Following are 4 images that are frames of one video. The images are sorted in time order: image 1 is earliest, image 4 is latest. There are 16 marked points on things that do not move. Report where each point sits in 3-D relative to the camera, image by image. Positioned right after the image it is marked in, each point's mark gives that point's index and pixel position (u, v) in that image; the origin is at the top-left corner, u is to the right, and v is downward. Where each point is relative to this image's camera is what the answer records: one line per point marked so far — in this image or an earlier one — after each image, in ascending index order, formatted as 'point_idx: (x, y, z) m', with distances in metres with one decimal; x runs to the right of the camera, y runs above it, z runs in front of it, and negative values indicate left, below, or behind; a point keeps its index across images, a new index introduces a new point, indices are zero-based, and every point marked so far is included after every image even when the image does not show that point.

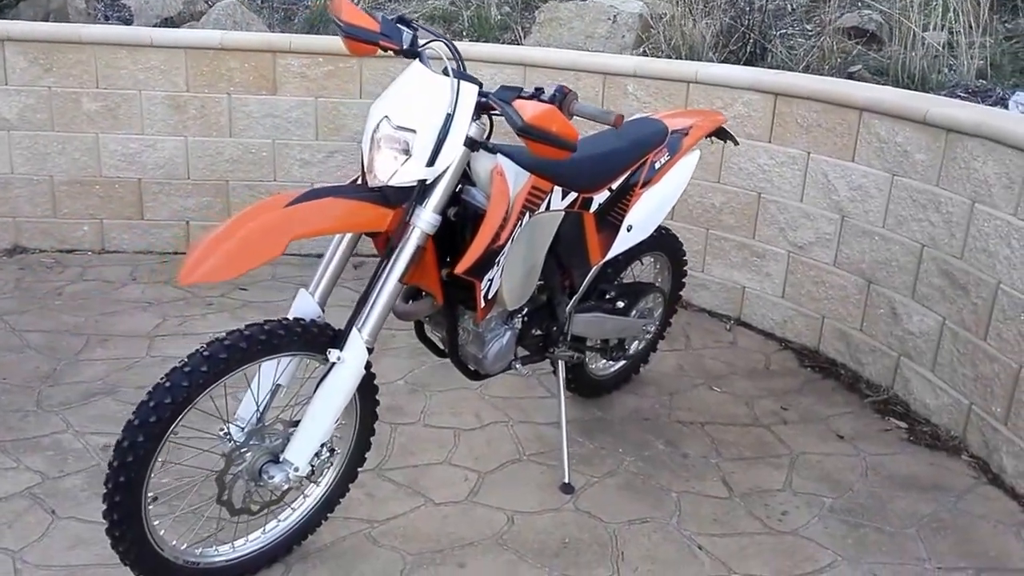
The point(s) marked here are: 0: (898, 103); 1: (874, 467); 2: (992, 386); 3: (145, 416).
0: (+1.5, +0.7, +3.5) m
1: (+1.2, -0.6, +3.1) m
2: (+1.6, -0.3, +3.1) m
3: (-0.8, -0.3, +2.1) m
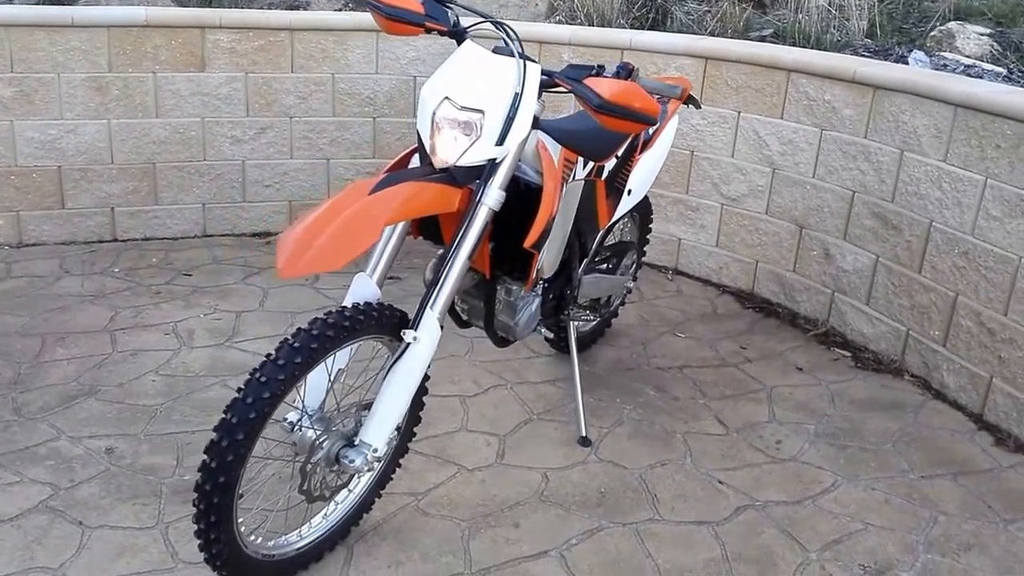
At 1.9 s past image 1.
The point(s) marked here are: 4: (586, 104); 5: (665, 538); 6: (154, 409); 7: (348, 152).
0: (+1.3, +0.9, +3.9) m
1: (+1.2, -0.4, +3.5) m
2: (+1.6, -0.1, +3.5) m
3: (-0.6, -0.3, +2.0) m
4: (+0.2, +0.4, +2.2) m
5: (+0.4, -0.7, +2.6) m
6: (-1.2, -0.4, +3.2) m
7: (-0.9, +0.7, +4.9) m
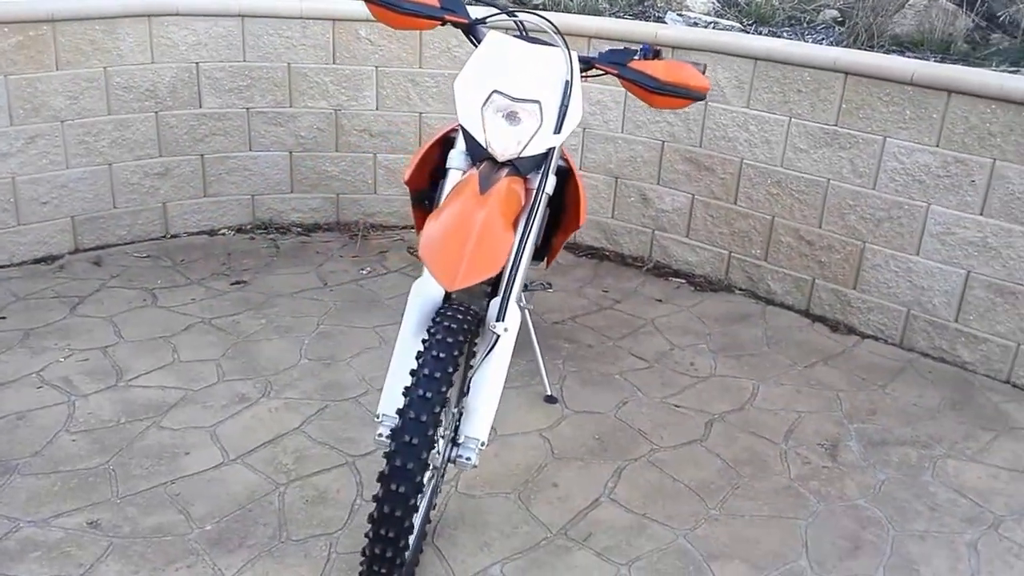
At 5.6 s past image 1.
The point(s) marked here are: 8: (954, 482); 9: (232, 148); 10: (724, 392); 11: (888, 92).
0: (+0.5, +1.2, +4.3) m
1: (+0.8, -0.1, +4.1) m
2: (+1.1, +0.2, +4.3) m
3: (-0.2, -0.3, +2.0) m
4: (+0.3, +0.5, +2.4) m
5: (+0.5, -0.6, +3.0) m
6: (-1.2, -0.6, +2.8) m
7: (-1.8, +0.7, +4.5) m
8: (+1.4, -0.6, +3.0) m
9: (-1.4, +0.7, +4.7) m
10: (+0.8, -0.4, +3.4) m
11: (+1.5, +0.8, +3.7) m
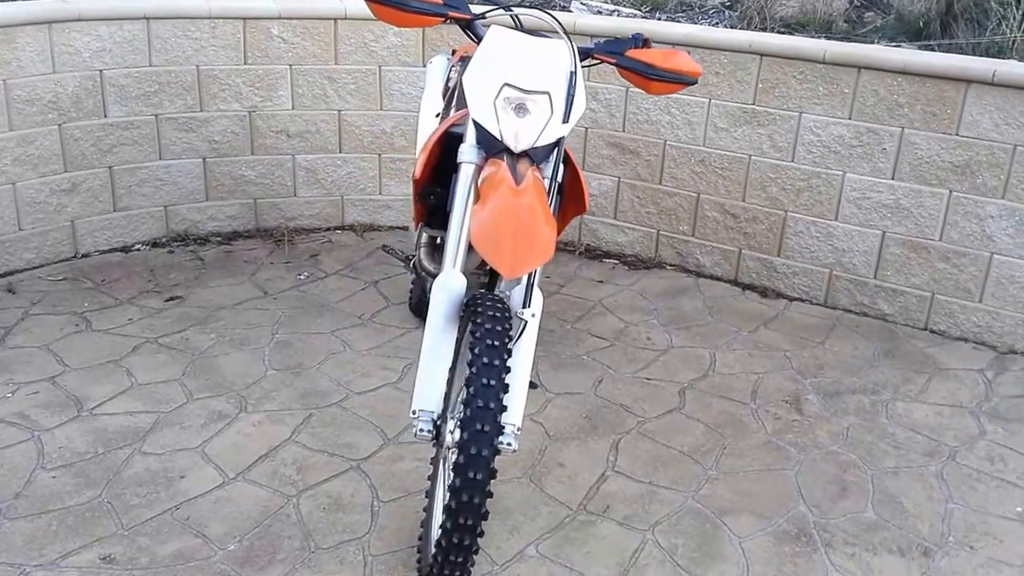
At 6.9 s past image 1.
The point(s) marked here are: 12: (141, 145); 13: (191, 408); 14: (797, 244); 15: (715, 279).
0: (+0.2, +1.3, +4.5) m
1: (+0.6, 0.0, +4.3) m
2: (+0.8, +0.4, +4.5) m
3: (-0.1, -0.3, +2.0) m
4: (+0.3, +0.6, +2.5) m
5: (+0.5, -0.5, +3.1) m
6: (-1.2, -0.6, +2.7) m
7: (-2.1, +0.5, +4.2) m
8: (+1.4, -0.5, +3.3) m
9: (-1.8, +0.6, +4.5) m
10: (+0.7, -0.3, +3.6) m
11: (+1.2, +0.9, +4.0) m
12: (-1.8, +0.7, +4.5) m
13: (-1.1, -0.4, +3.2) m
14: (+1.3, +0.2, +4.2) m
15: (+1.0, 0.0, +4.4) m
